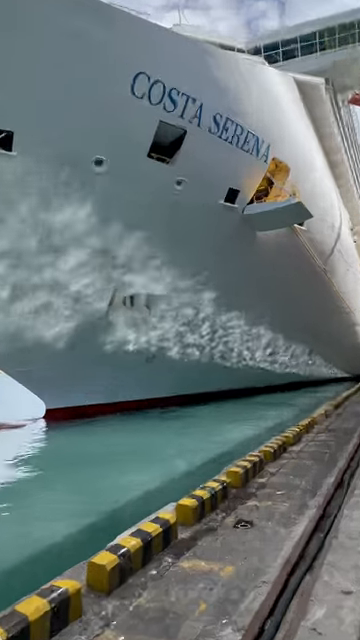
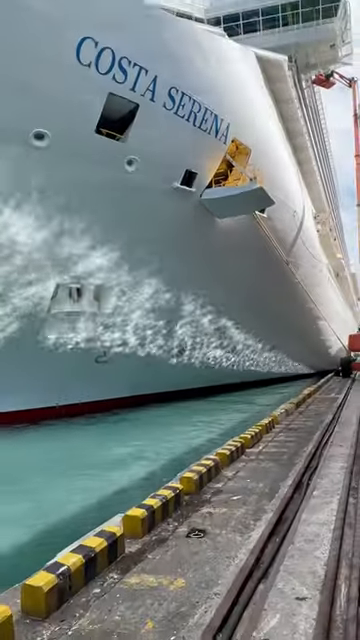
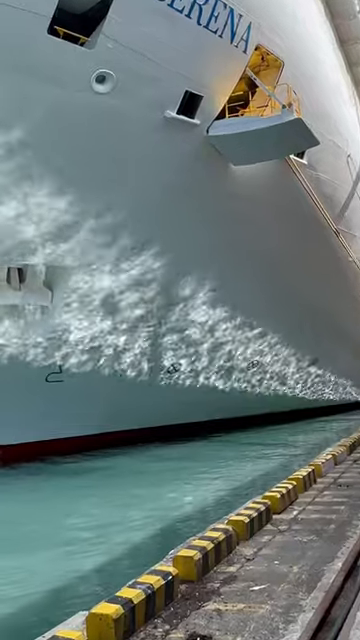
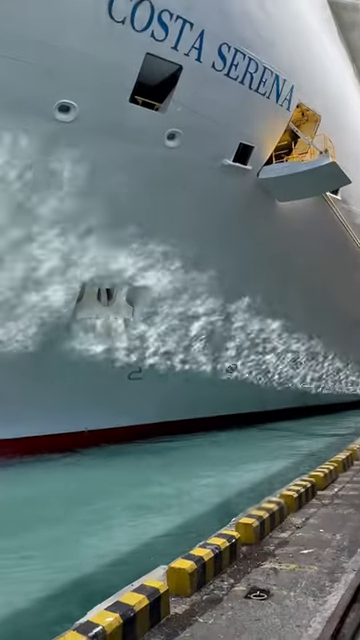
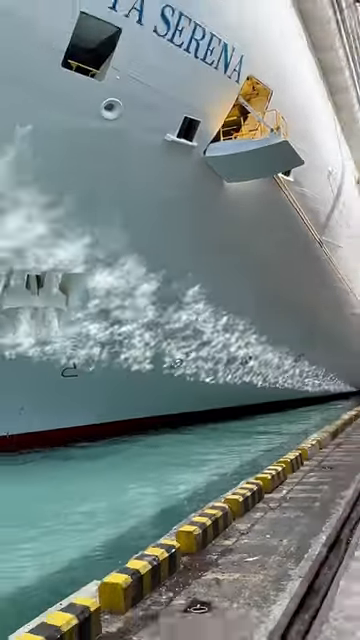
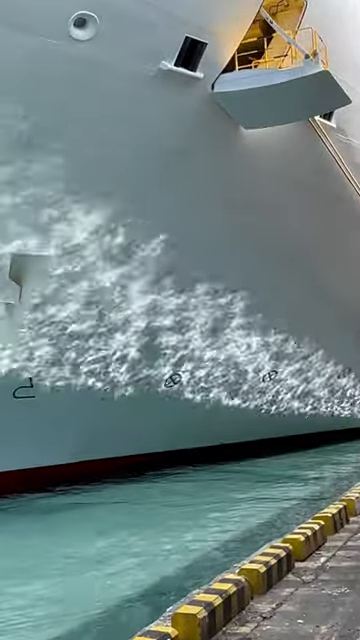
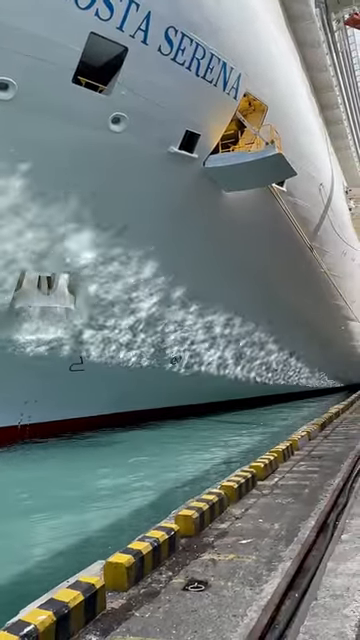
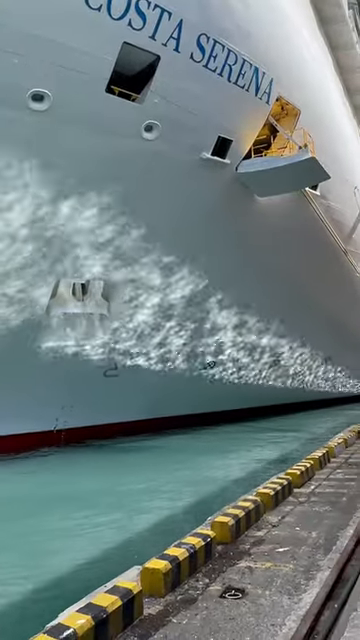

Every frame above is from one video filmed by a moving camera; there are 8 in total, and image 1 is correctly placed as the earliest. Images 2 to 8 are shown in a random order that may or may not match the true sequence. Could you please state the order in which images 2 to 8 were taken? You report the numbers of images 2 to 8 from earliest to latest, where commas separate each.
4, 8, 7, 3, 6, 5, 2
